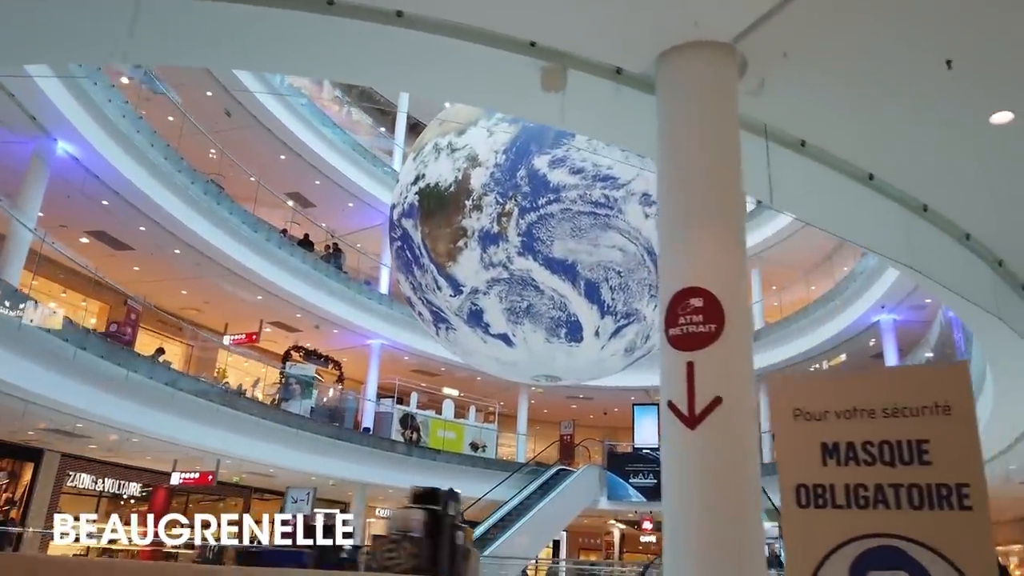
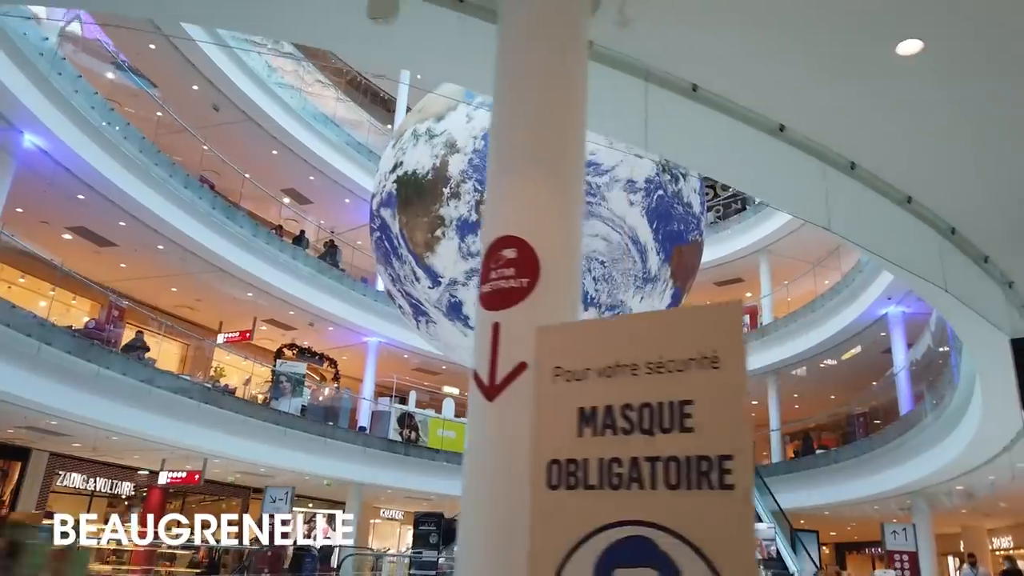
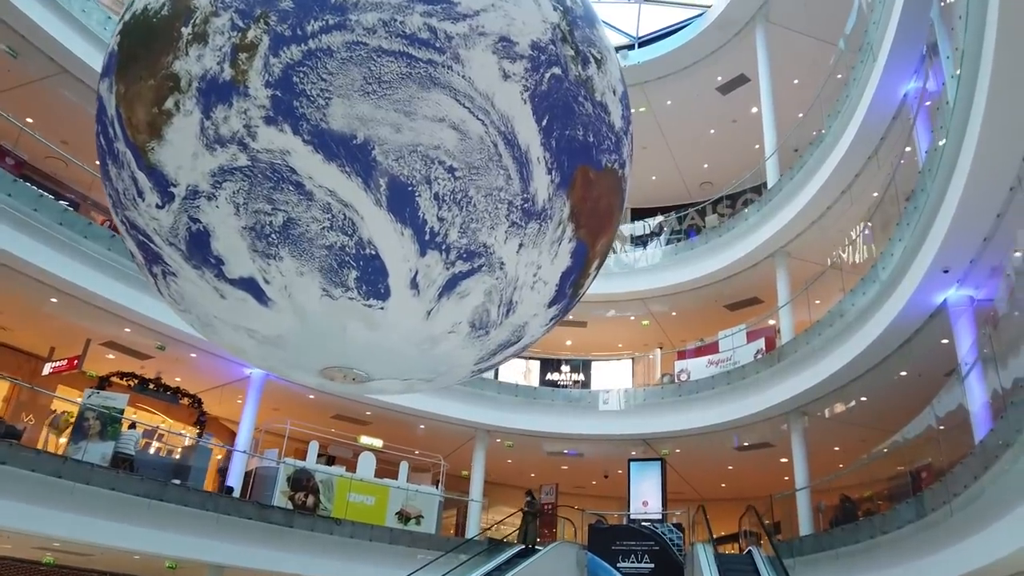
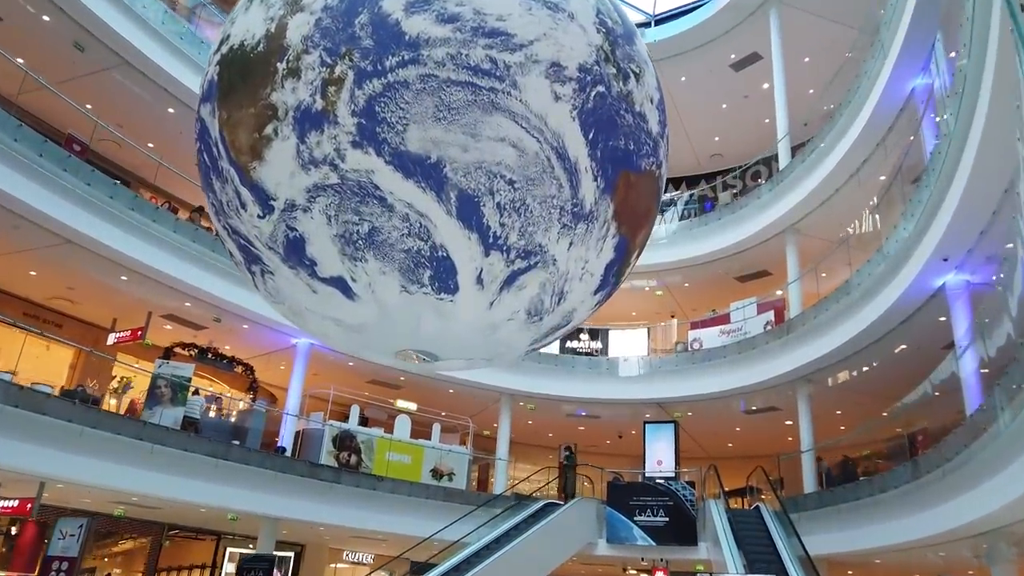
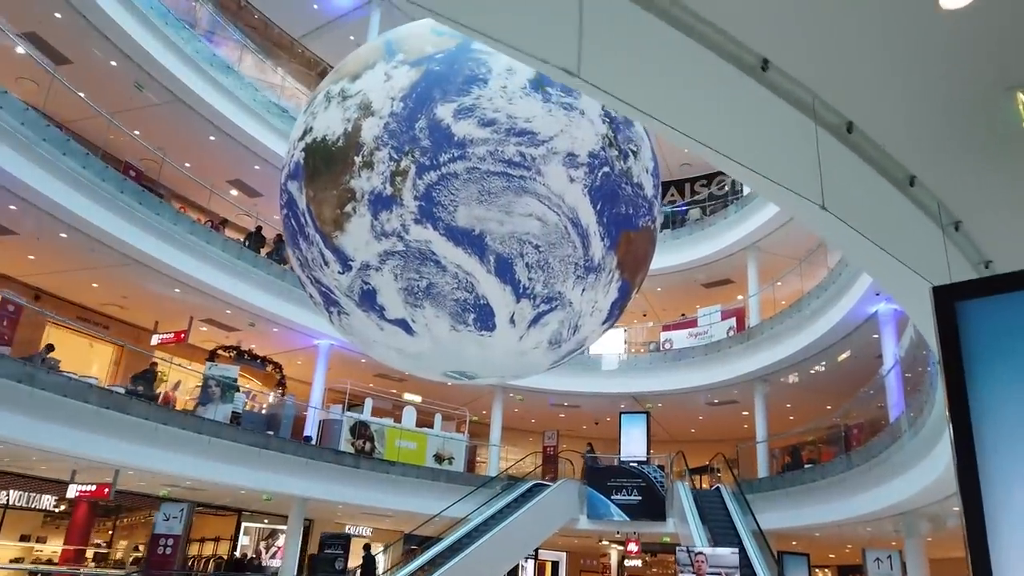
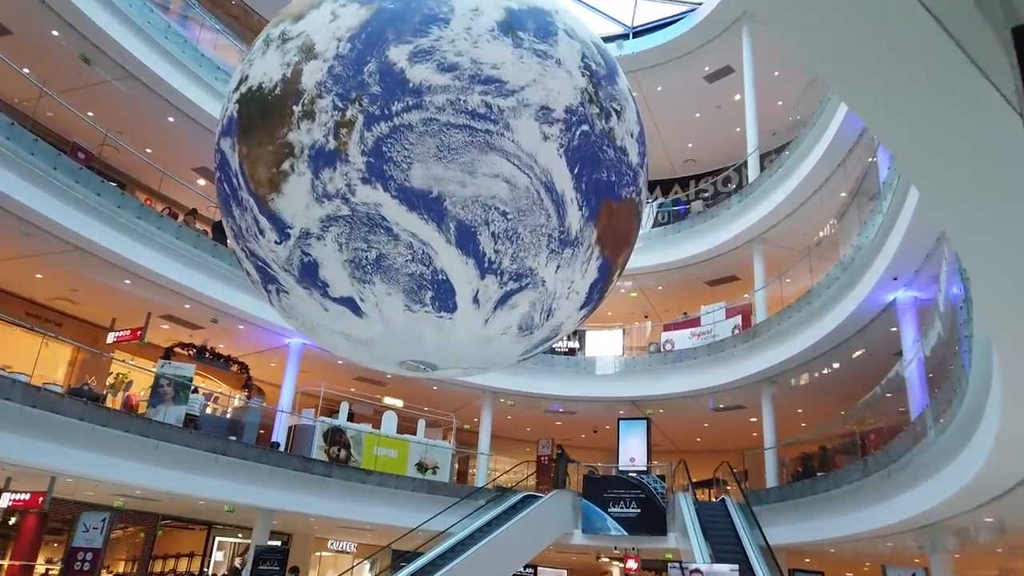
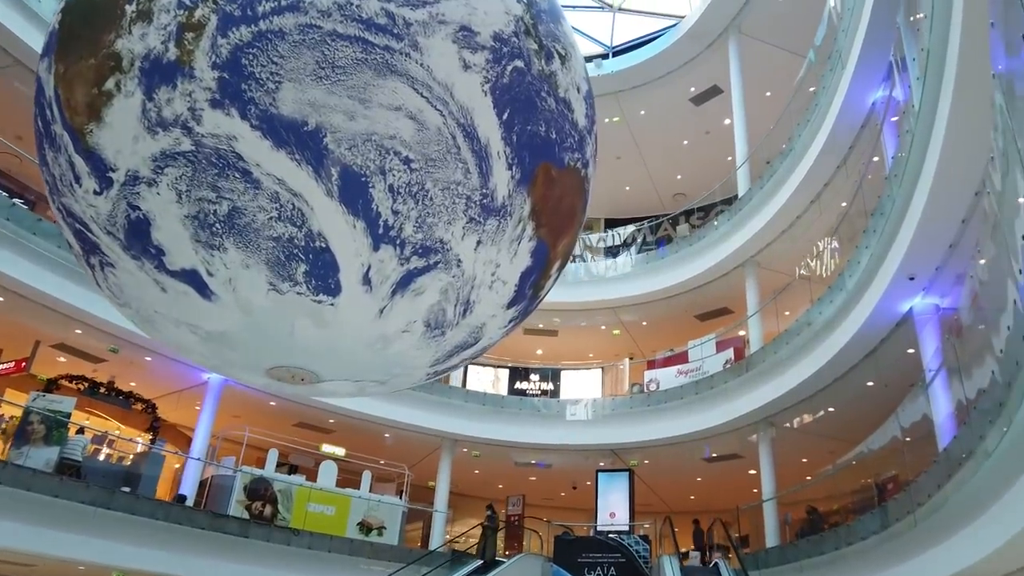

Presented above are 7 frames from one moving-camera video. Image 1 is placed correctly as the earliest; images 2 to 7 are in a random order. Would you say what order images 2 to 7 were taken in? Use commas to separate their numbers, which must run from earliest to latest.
2, 5, 6, 4, 3, 7
